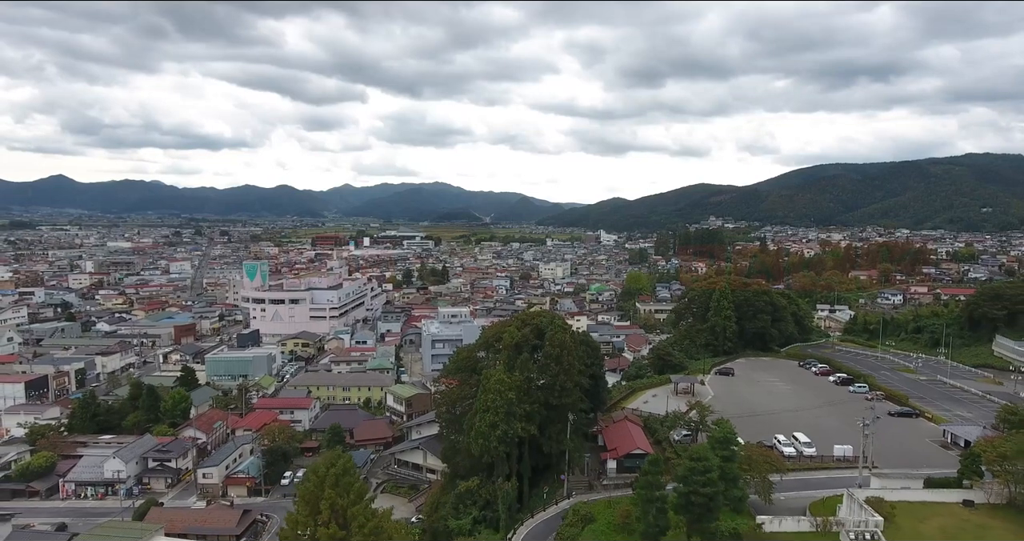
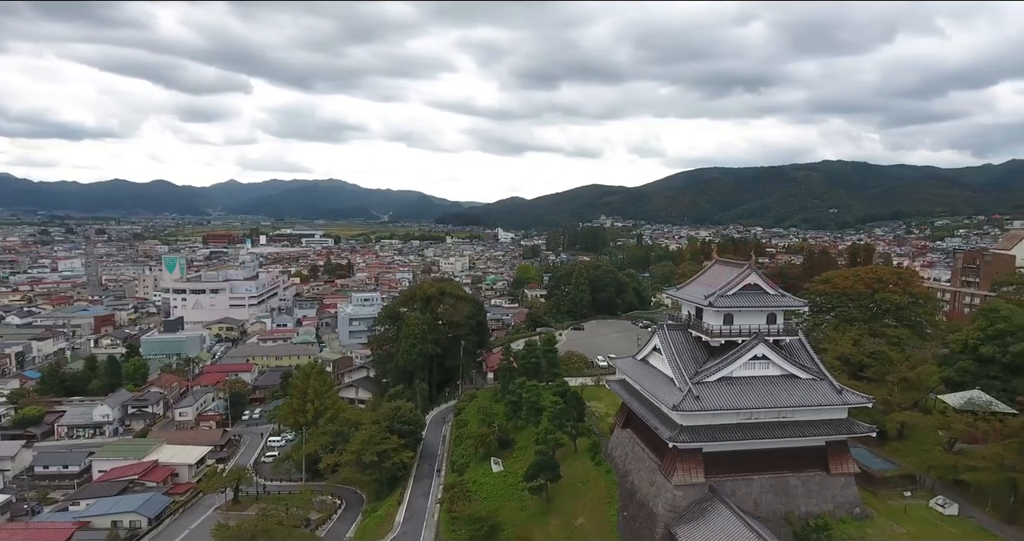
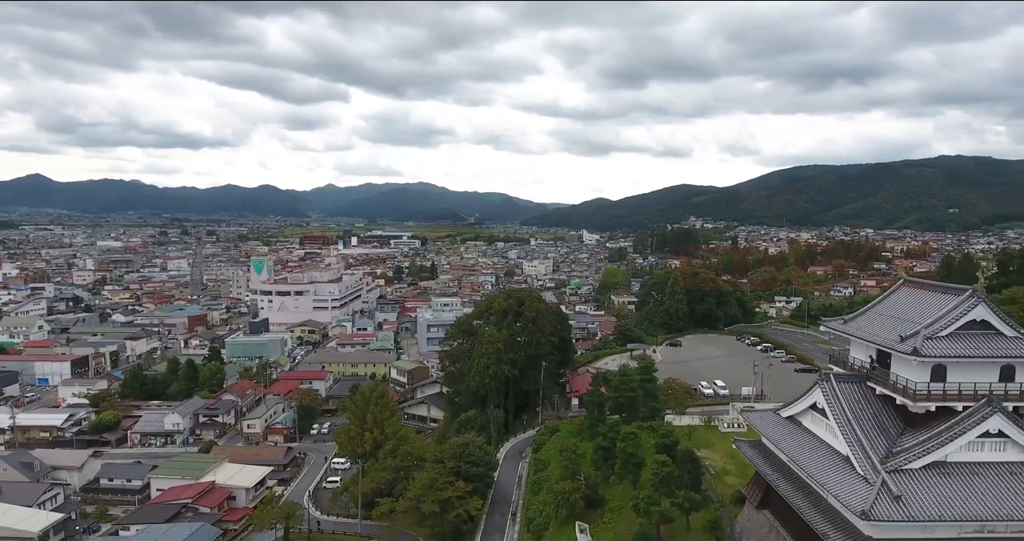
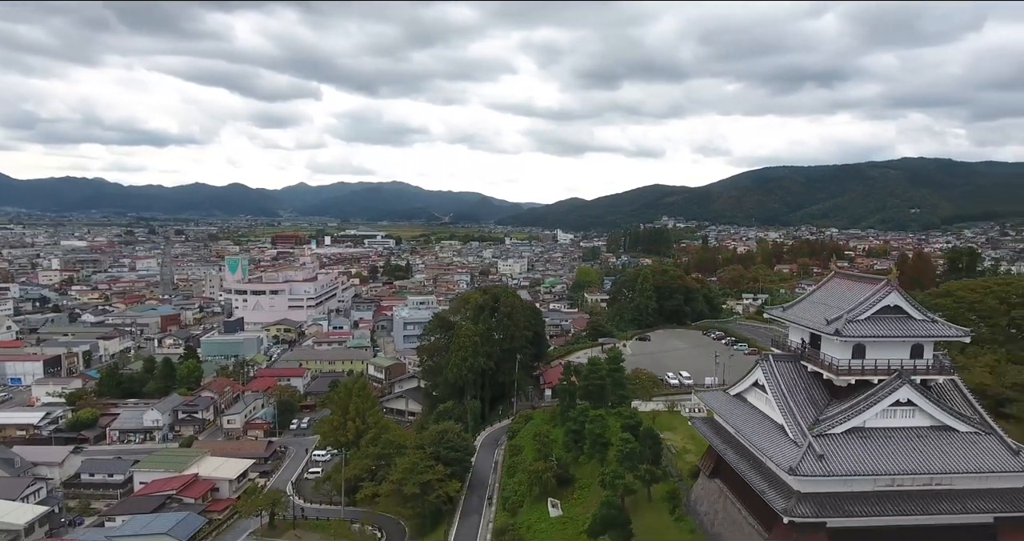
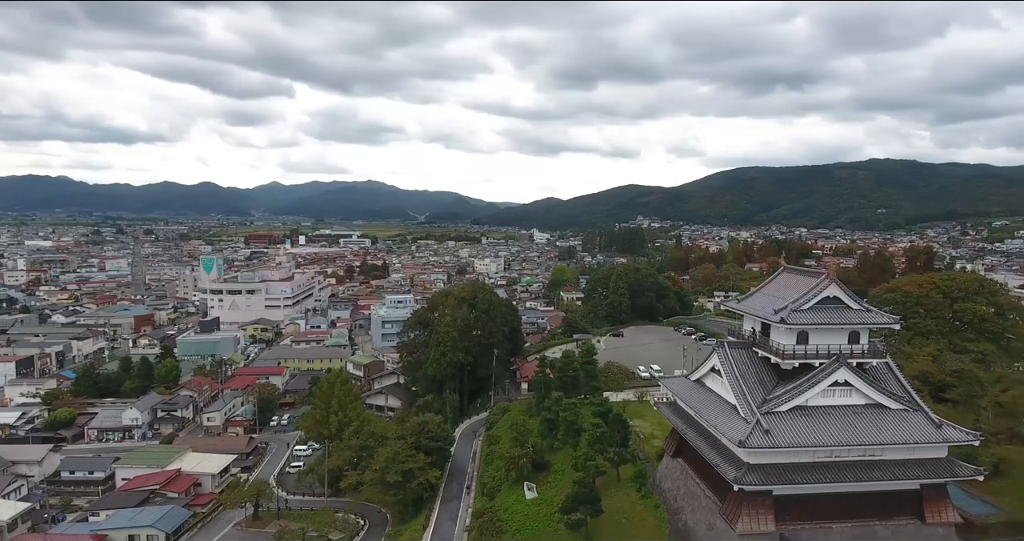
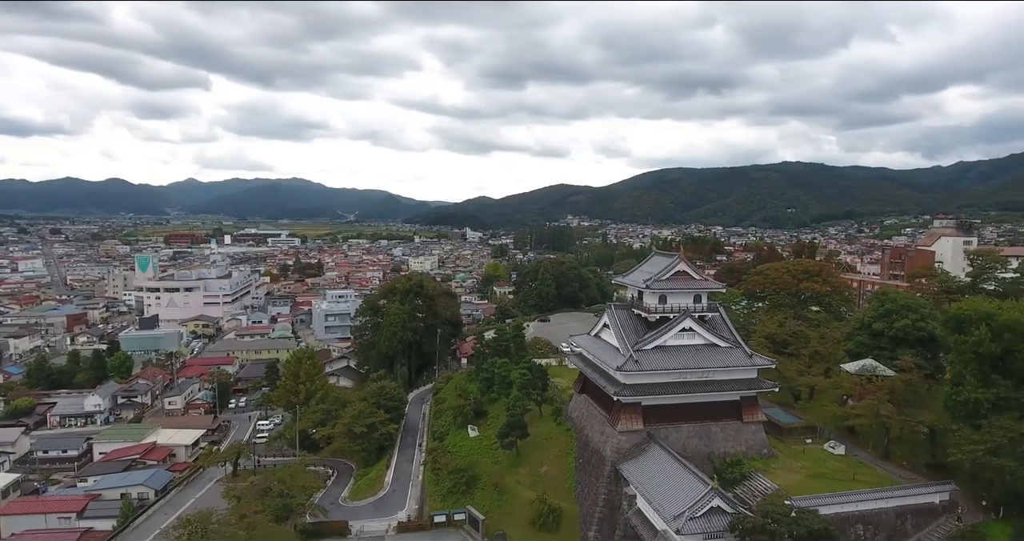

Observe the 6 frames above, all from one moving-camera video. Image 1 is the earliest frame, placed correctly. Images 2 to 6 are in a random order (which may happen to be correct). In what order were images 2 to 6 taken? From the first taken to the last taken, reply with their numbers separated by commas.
3, 4, 5, 2, 6
